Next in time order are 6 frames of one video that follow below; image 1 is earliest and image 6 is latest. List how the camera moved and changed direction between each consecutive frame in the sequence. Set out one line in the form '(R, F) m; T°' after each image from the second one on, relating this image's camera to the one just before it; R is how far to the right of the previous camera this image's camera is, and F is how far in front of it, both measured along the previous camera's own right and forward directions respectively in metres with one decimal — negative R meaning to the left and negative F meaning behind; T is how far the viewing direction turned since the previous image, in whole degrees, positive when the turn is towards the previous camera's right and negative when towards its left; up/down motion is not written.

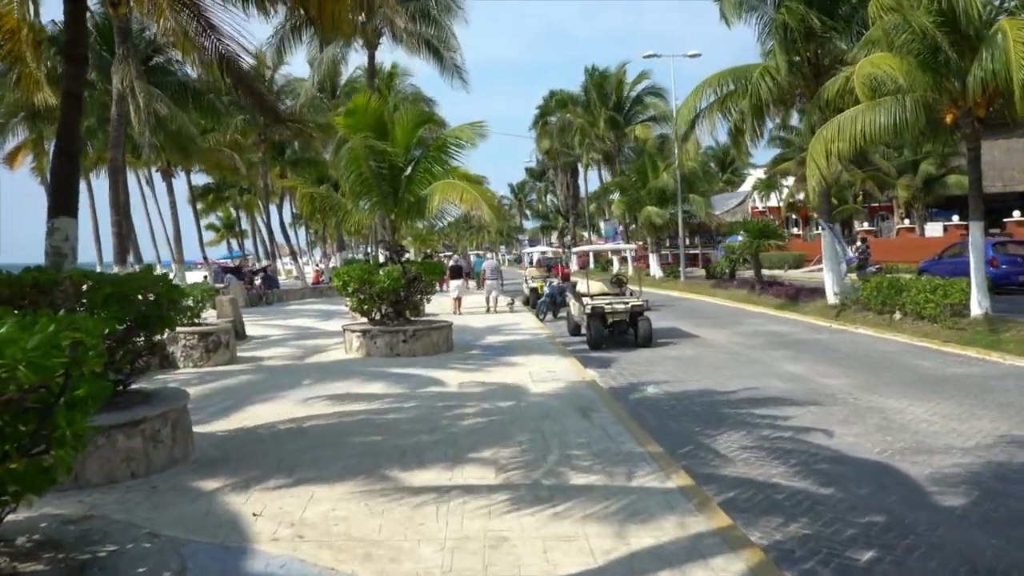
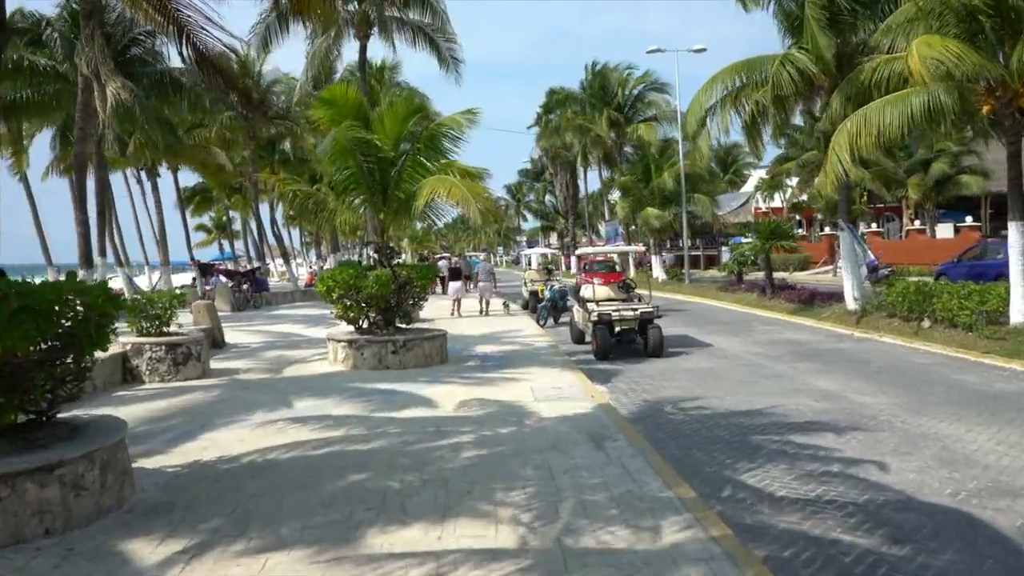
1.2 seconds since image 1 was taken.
(0.0, +1.2) m; 0°
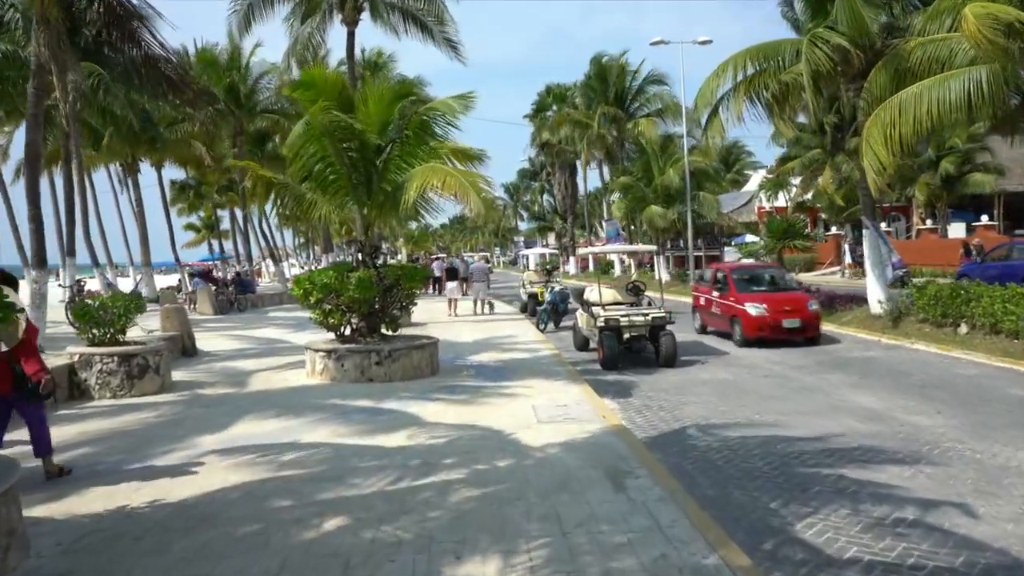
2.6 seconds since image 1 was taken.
(0.0, +1.3) m; 0°
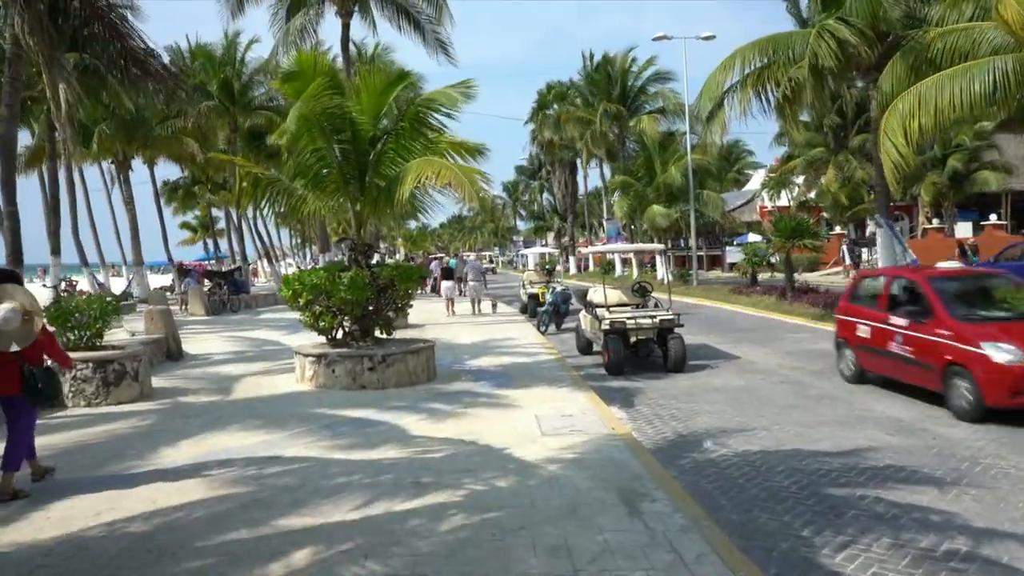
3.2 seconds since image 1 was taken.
(0.0, +0.6) m; 0°
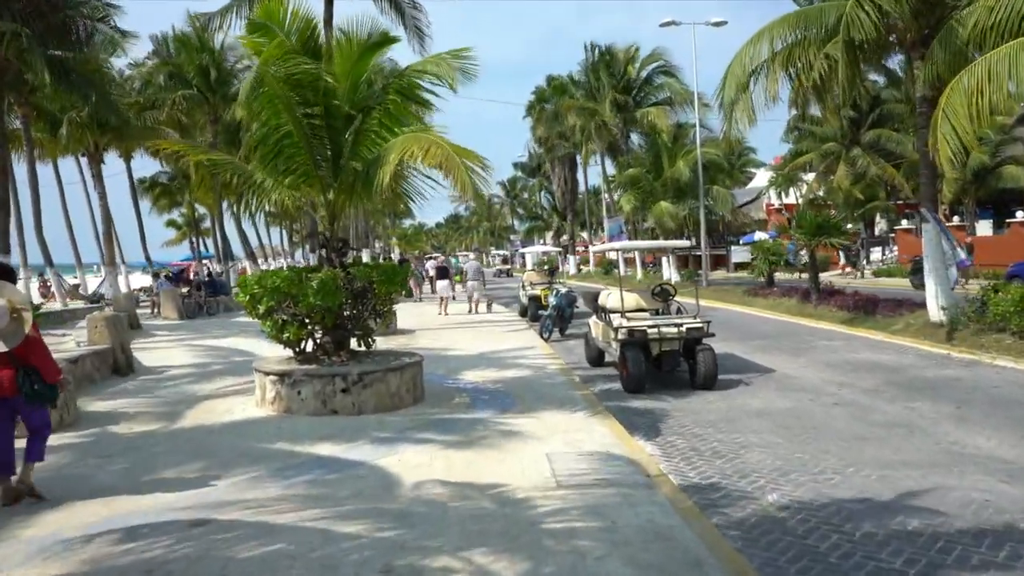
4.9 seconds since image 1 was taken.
(-0.1, +1.8) m; 0°
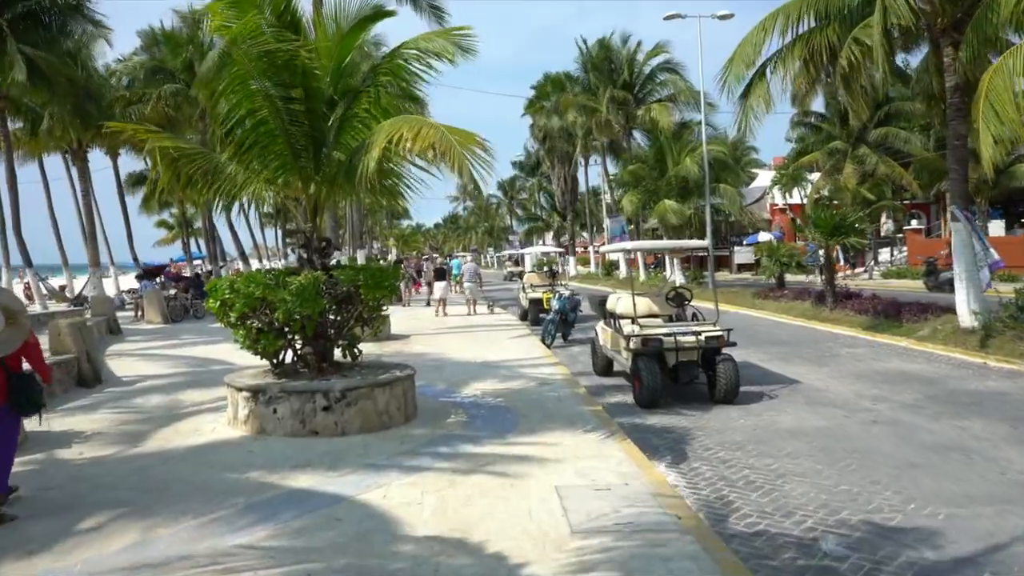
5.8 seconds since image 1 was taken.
(0.0, +1.0) m; 0°
